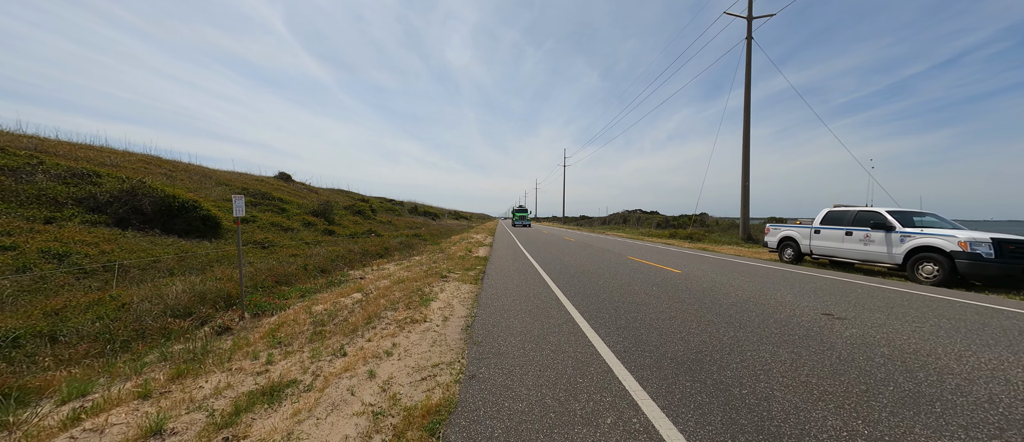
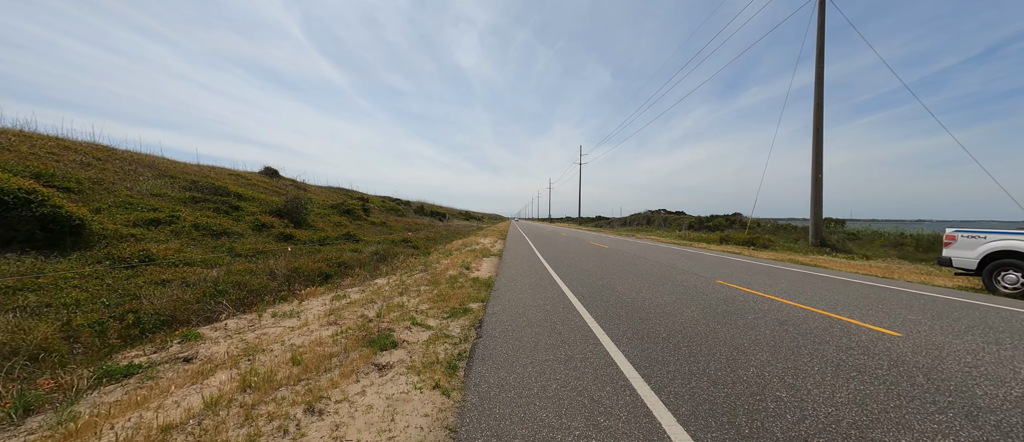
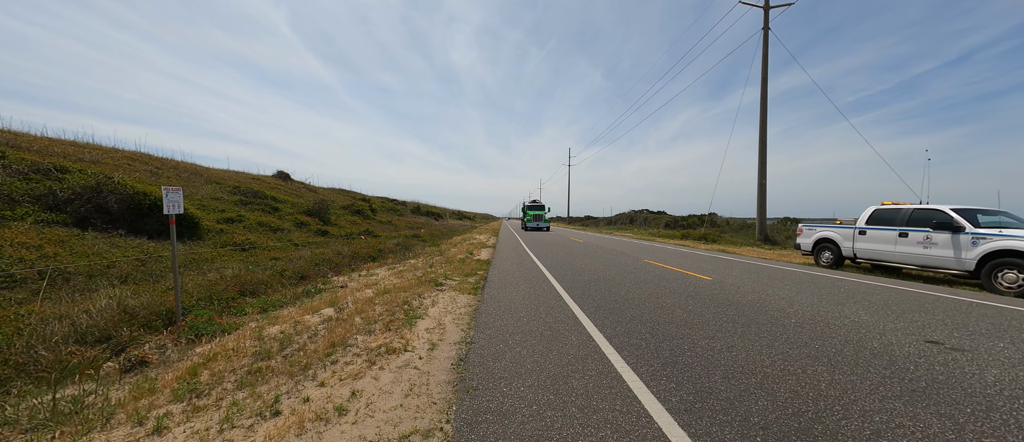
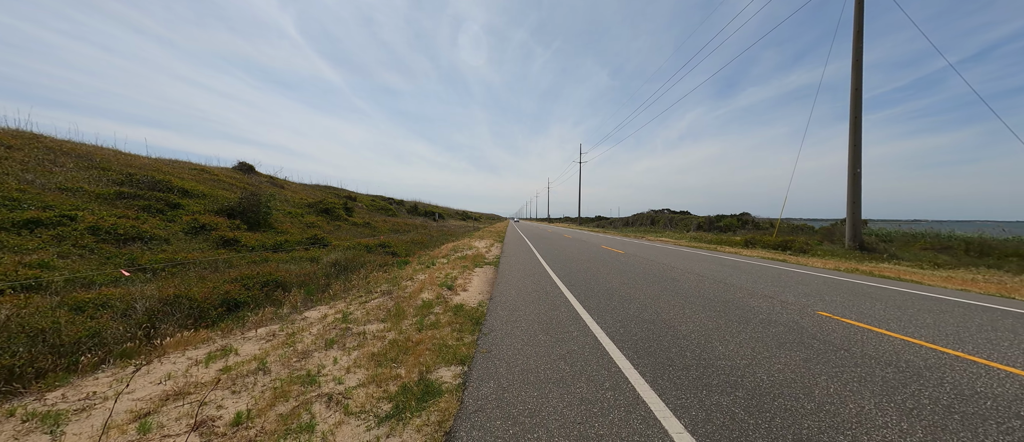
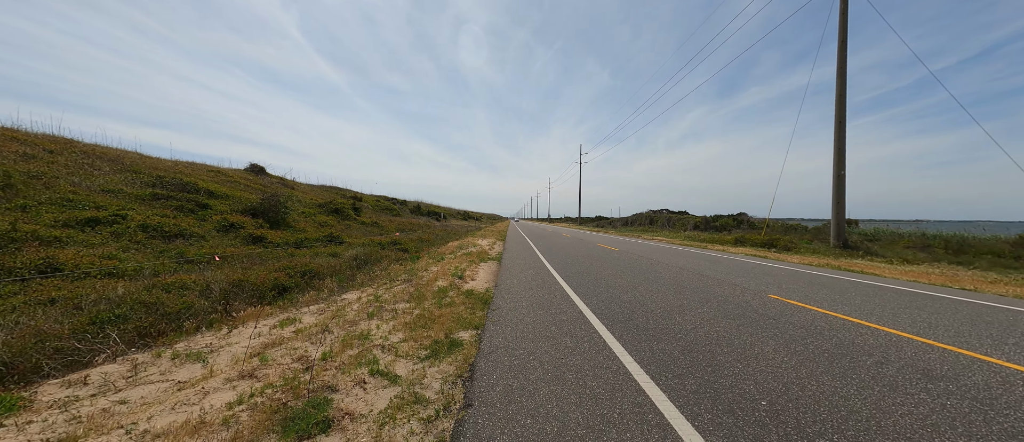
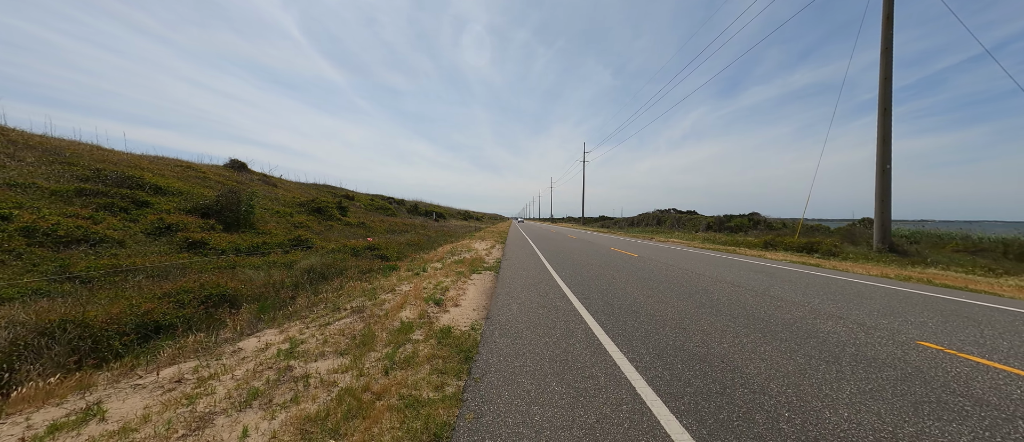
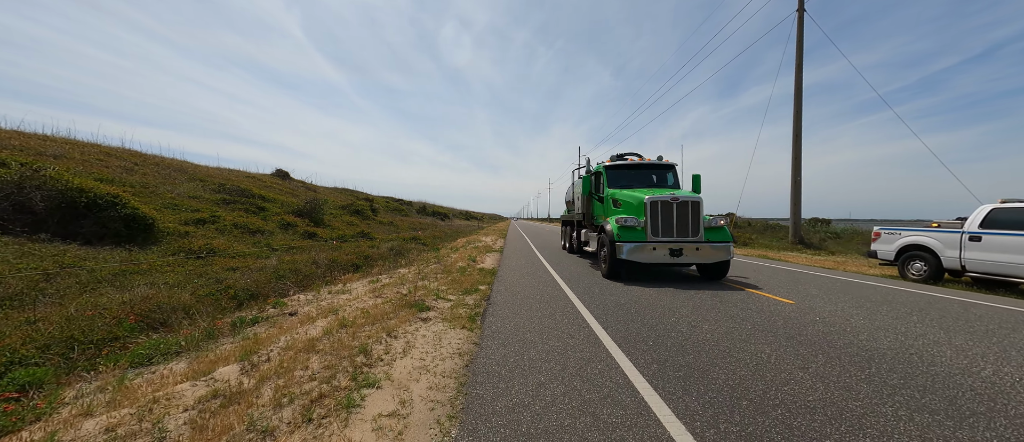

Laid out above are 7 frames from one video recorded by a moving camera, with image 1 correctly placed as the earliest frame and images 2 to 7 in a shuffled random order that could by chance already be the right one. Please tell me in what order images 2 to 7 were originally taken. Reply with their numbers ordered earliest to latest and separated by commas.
3, 7, 2, 5, 4, 6
